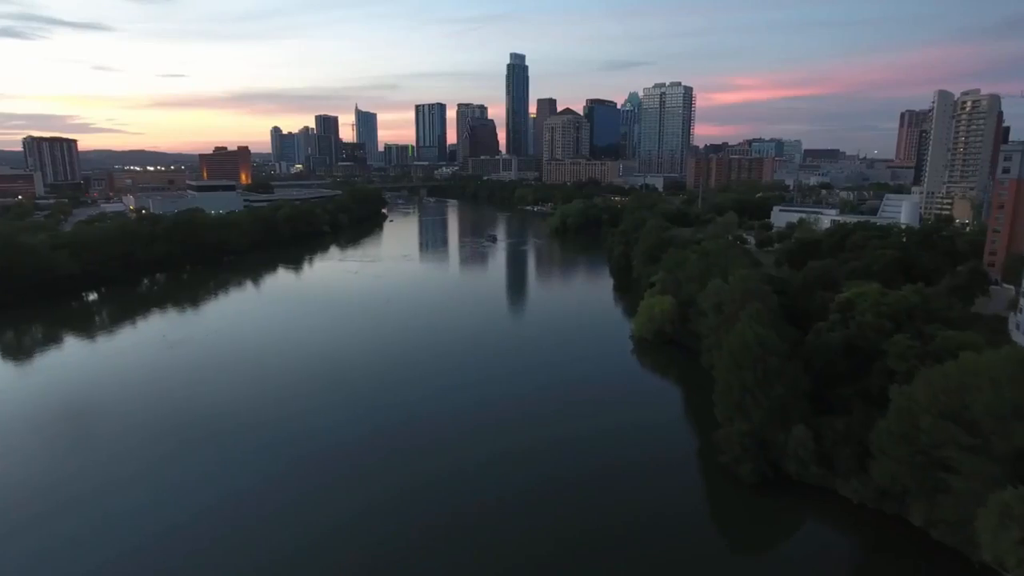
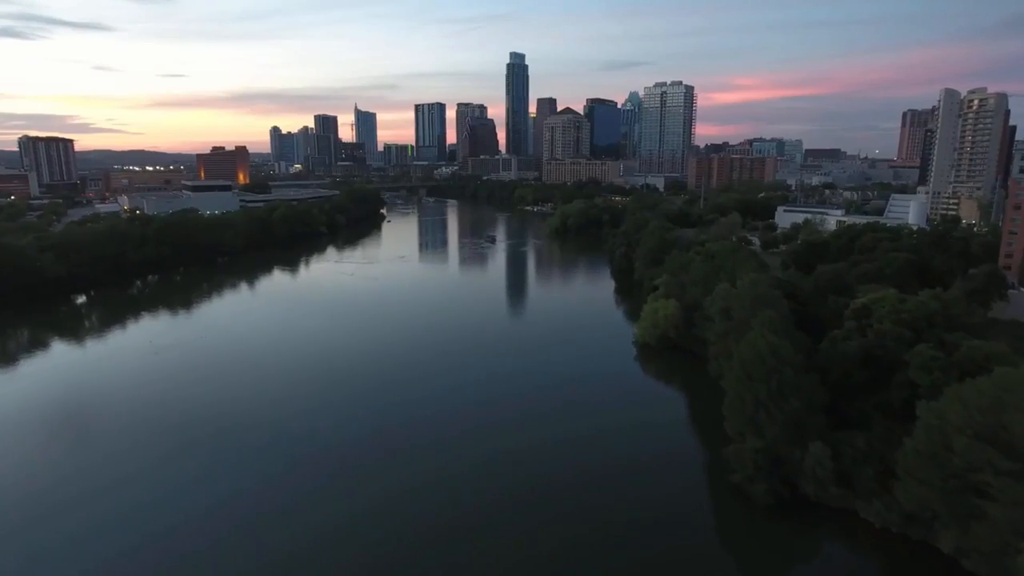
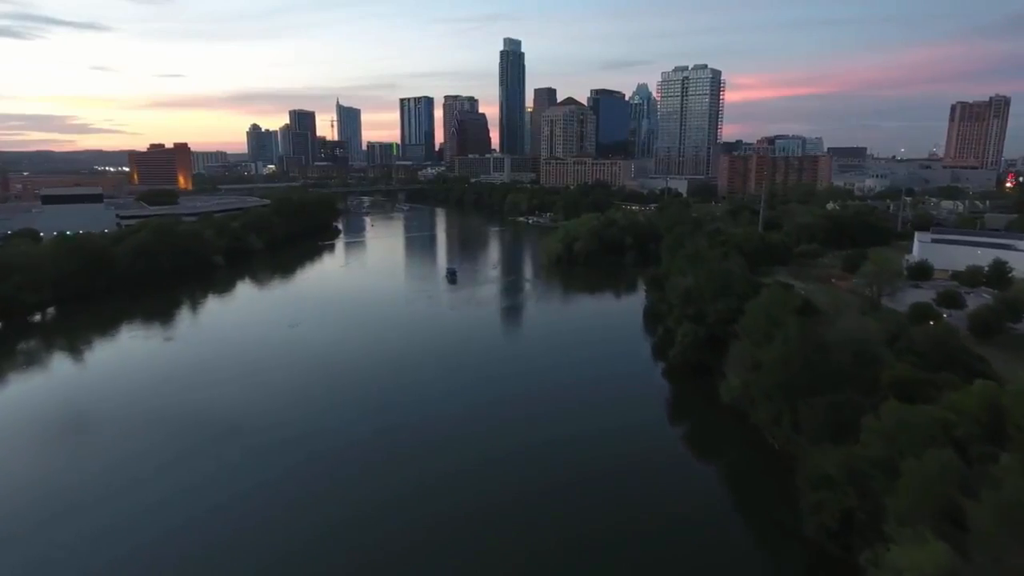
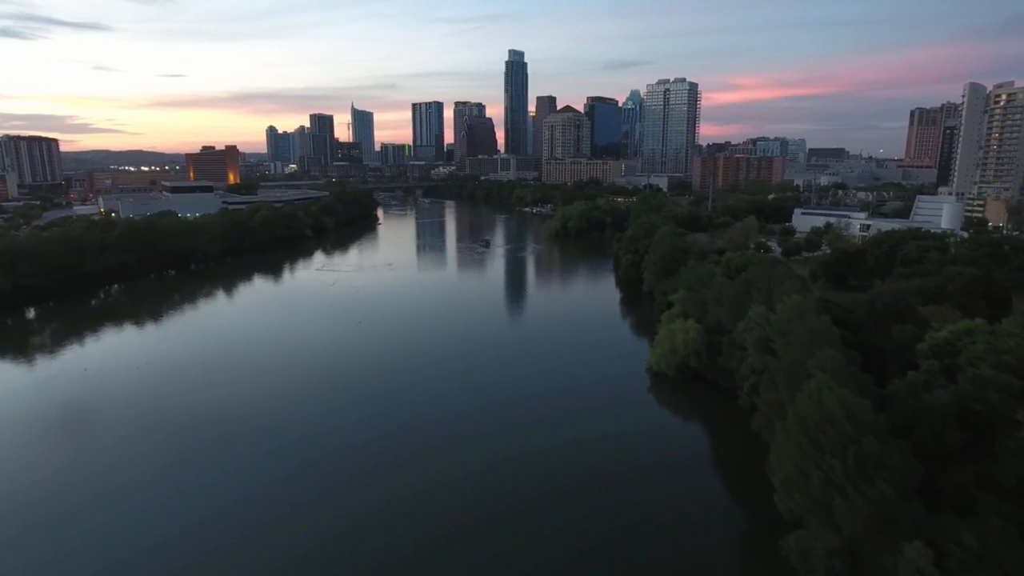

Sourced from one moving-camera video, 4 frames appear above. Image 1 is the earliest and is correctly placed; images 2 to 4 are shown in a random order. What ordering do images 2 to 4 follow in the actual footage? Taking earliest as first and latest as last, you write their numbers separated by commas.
2, 4, 3
